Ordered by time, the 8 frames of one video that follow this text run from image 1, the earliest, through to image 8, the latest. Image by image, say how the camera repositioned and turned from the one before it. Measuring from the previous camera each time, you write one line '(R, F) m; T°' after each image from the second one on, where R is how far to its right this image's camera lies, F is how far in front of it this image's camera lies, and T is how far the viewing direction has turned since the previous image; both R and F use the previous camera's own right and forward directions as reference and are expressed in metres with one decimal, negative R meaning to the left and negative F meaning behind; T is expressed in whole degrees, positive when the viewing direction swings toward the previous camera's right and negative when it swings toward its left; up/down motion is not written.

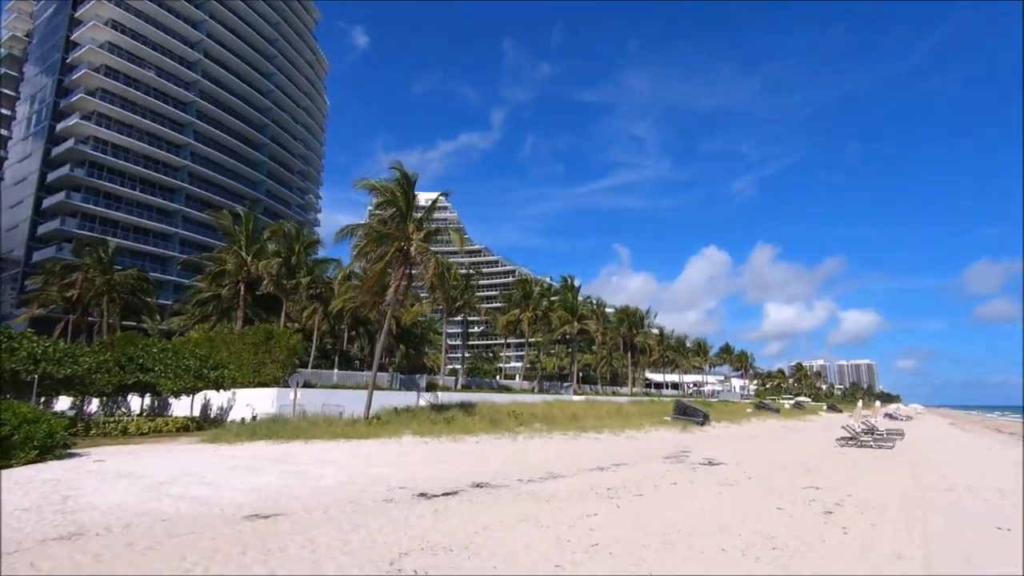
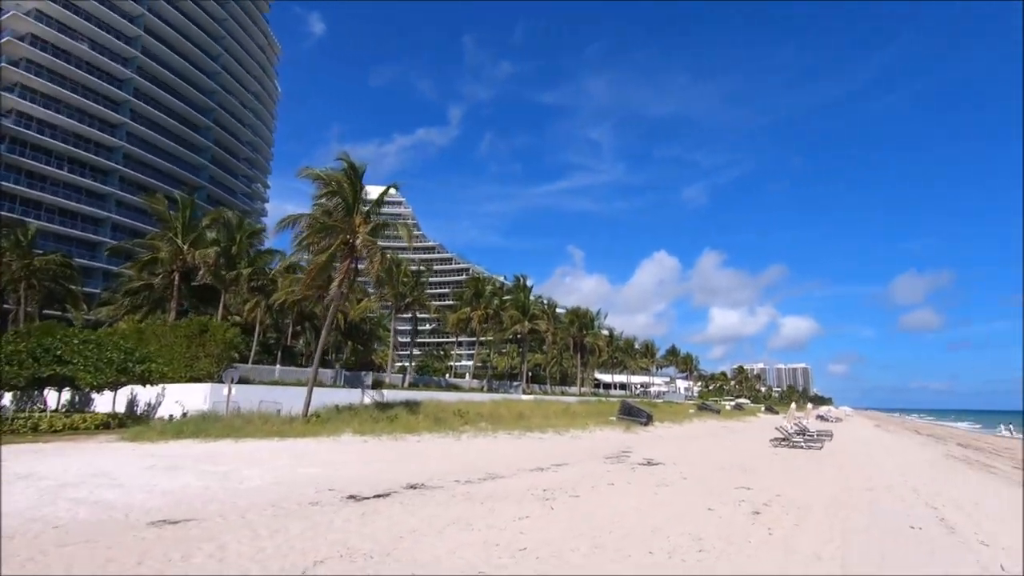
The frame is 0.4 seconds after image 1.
(+0.3, +0.2) m; +5°
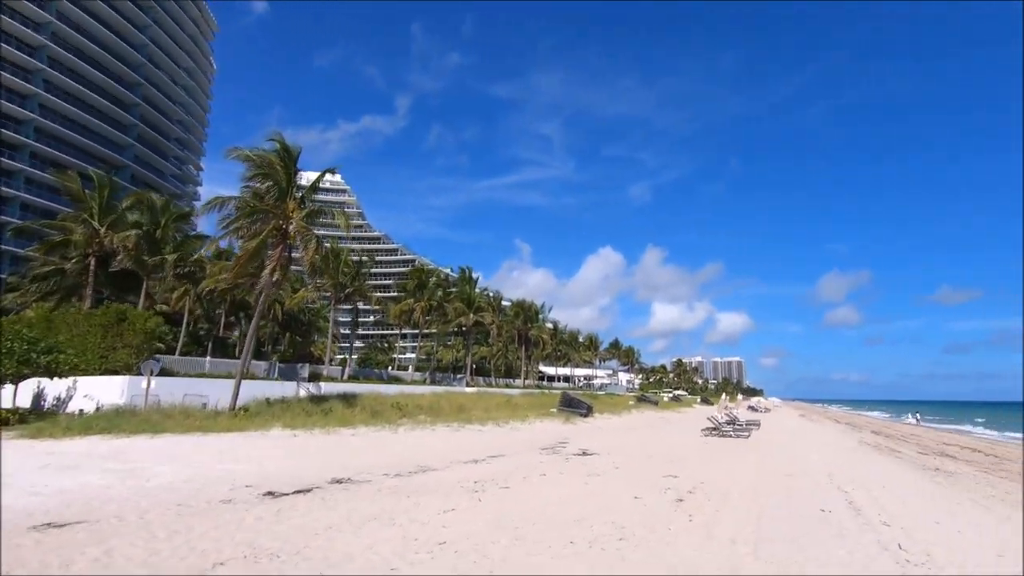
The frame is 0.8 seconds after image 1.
(+0.3, +0.2) m; +6°
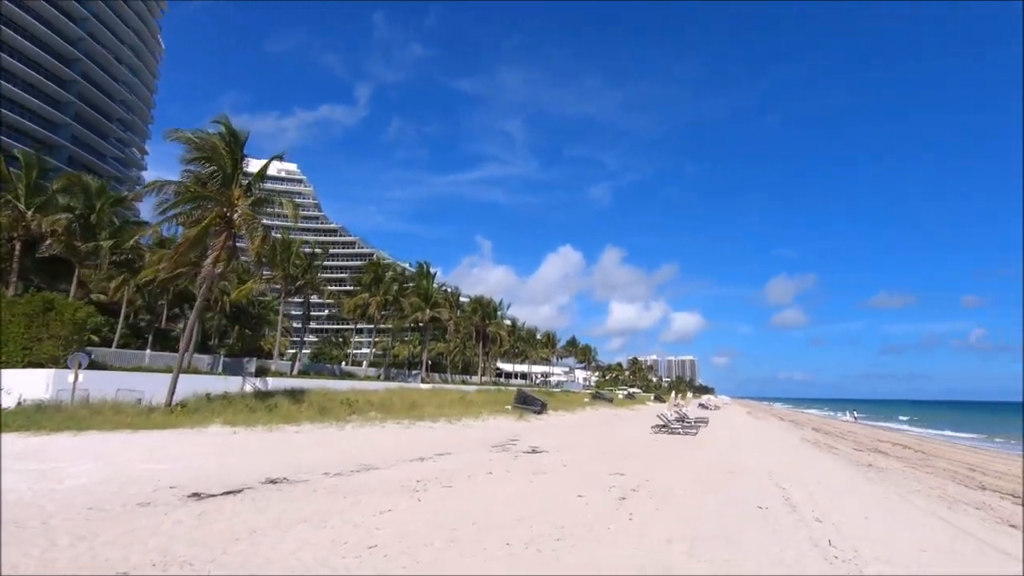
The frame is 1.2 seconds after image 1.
(+0.2, +0.2) m; +4°
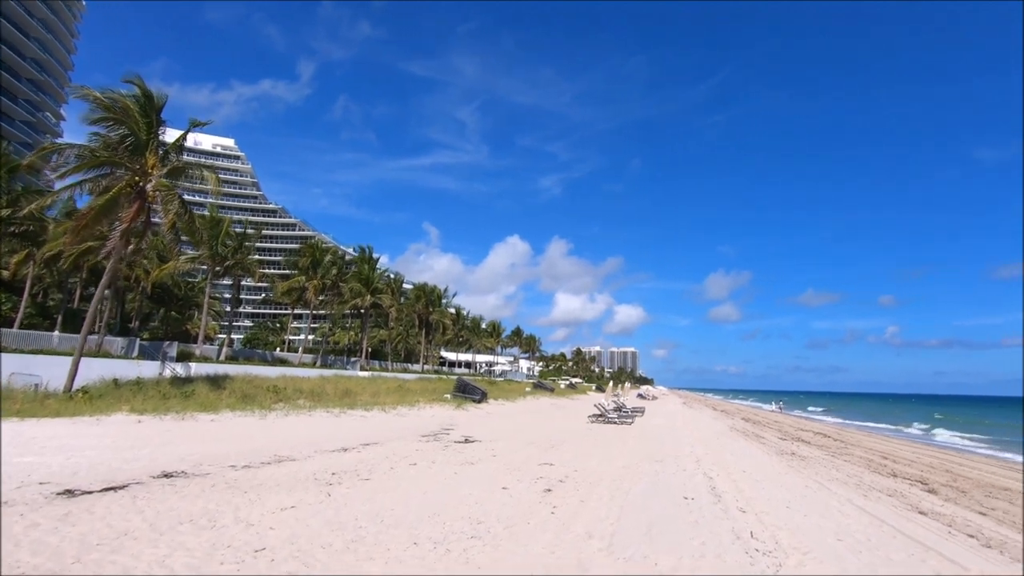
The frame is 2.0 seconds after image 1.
(+0.4, +0.5) m; +6°
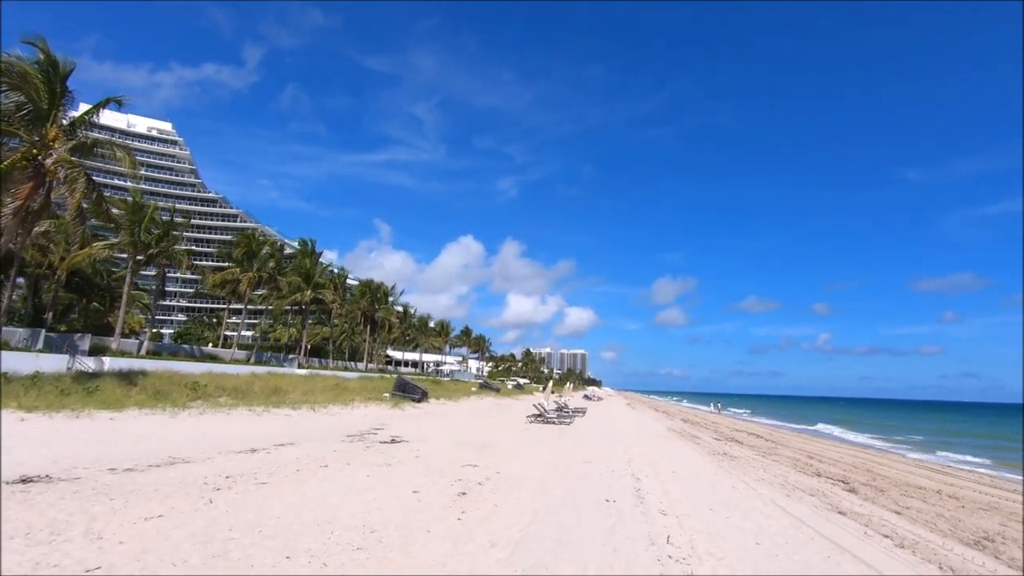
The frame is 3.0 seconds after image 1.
(+0.5, +0.6) m; +5°
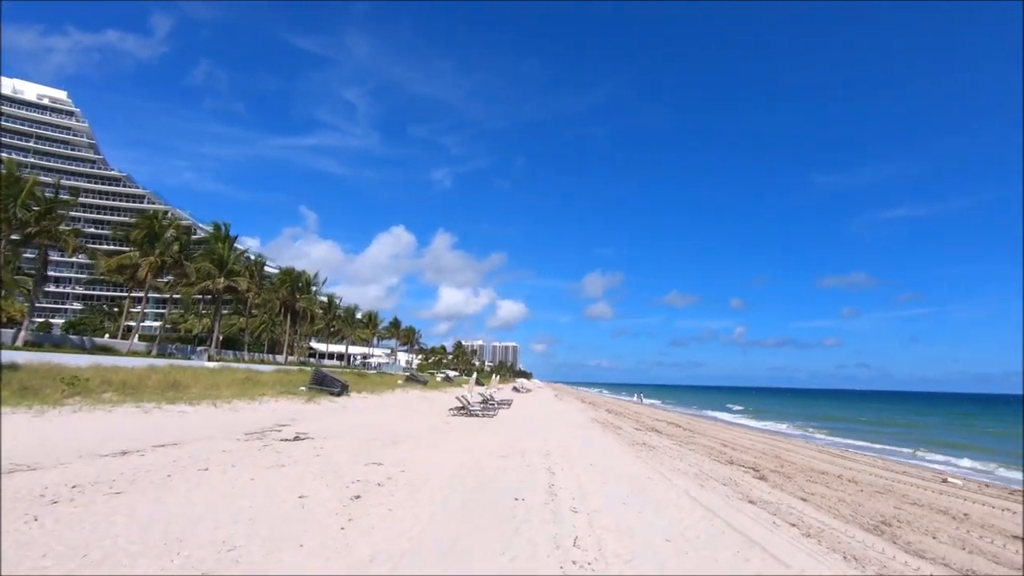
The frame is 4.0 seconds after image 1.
(+0.4, +0.7) m; +7°
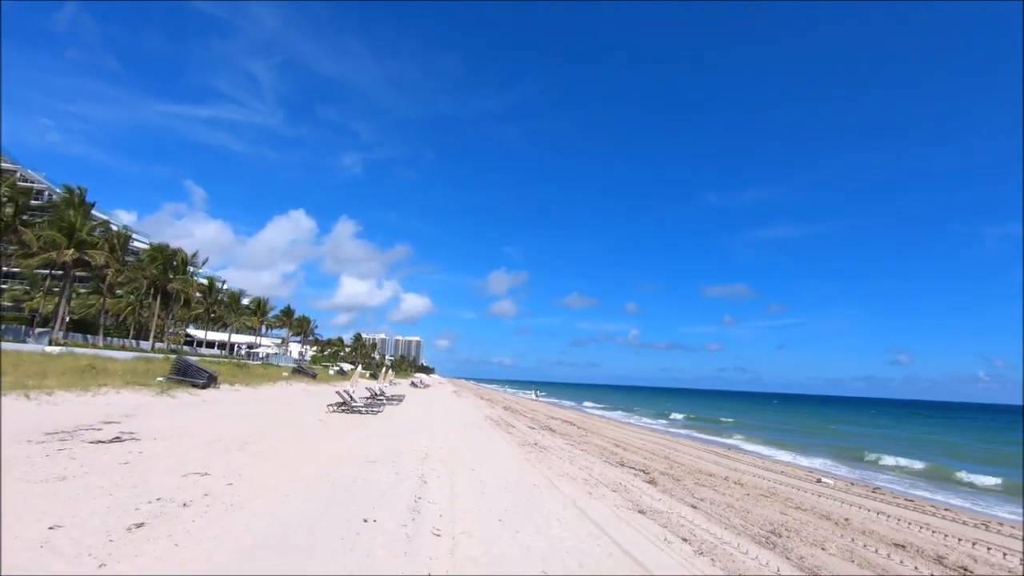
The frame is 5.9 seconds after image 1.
(+0.5, +1.4) m; +10°
